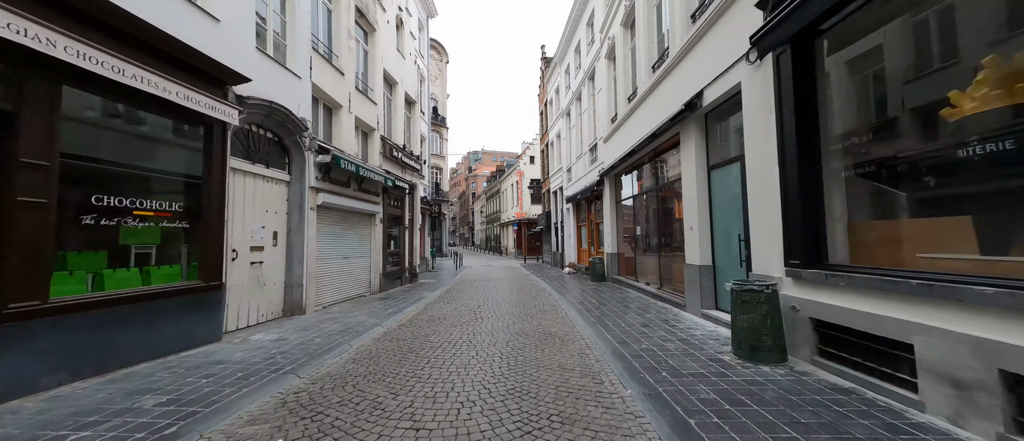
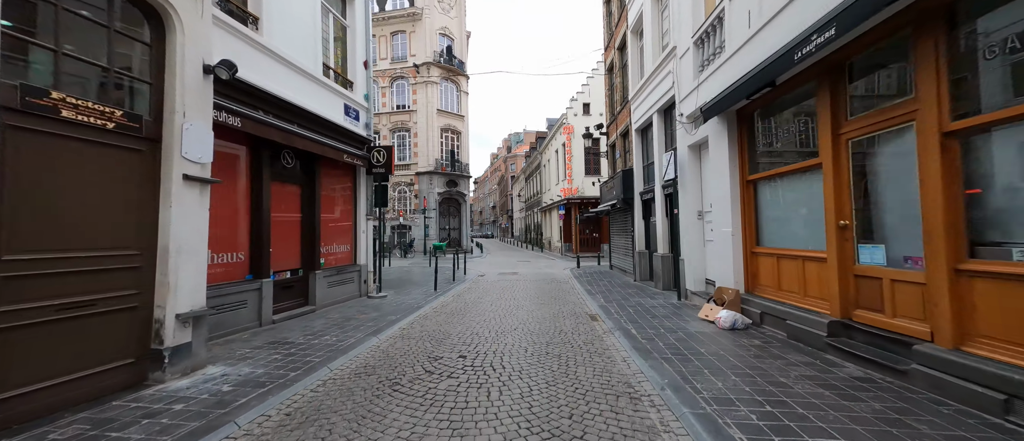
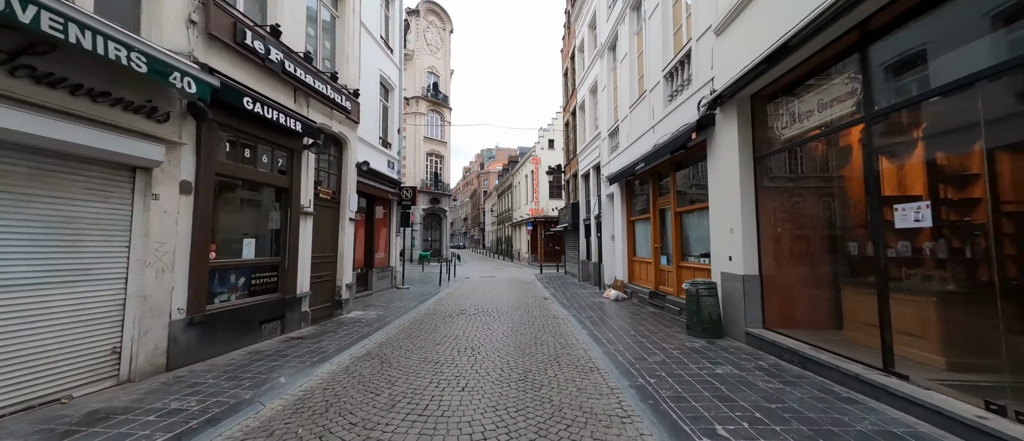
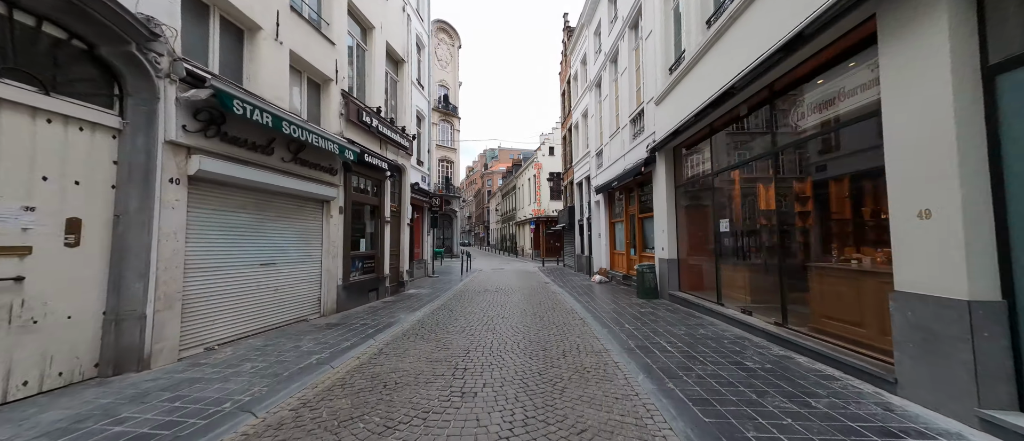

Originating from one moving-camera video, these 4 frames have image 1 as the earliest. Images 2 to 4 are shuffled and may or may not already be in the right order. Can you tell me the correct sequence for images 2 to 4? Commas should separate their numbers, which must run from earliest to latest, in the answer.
4, 3, 2
